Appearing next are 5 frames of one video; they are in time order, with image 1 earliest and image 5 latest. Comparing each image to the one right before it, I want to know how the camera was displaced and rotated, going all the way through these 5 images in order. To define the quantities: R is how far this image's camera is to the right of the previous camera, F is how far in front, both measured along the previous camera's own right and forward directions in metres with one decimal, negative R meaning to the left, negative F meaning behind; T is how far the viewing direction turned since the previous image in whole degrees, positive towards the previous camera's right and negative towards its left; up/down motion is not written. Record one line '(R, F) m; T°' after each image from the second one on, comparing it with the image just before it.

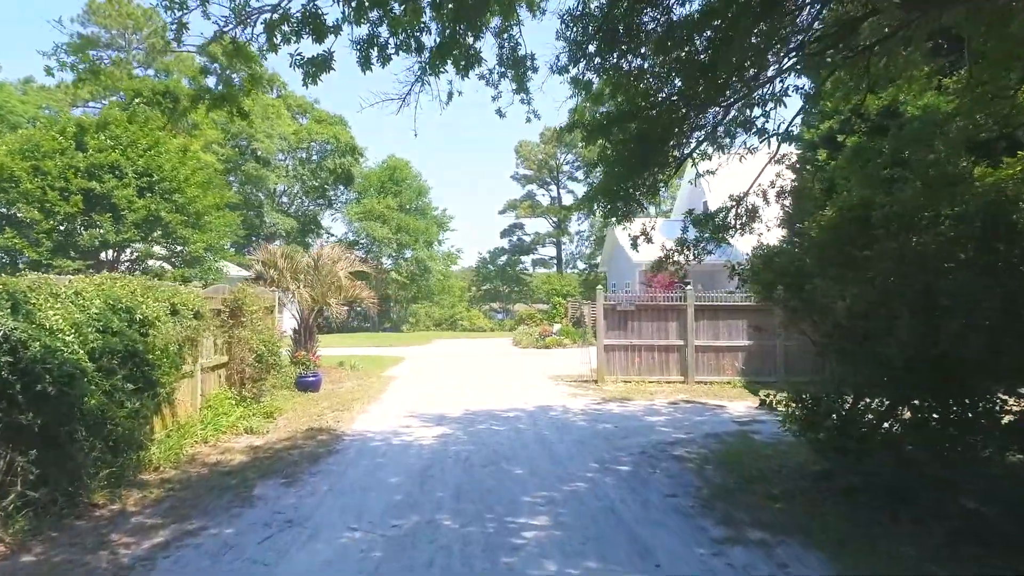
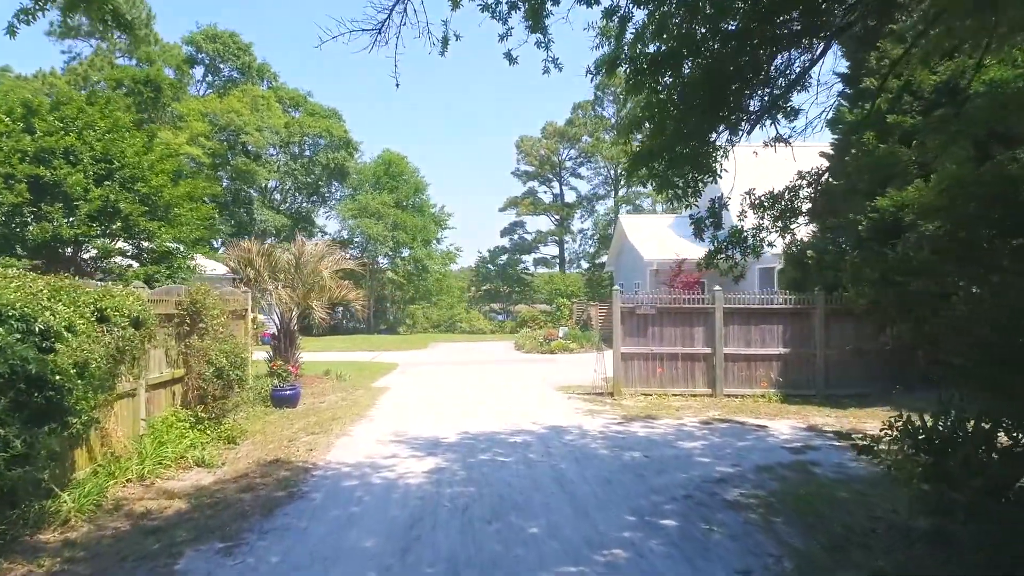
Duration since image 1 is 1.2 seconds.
(-0.1, +1.6) m; 0°
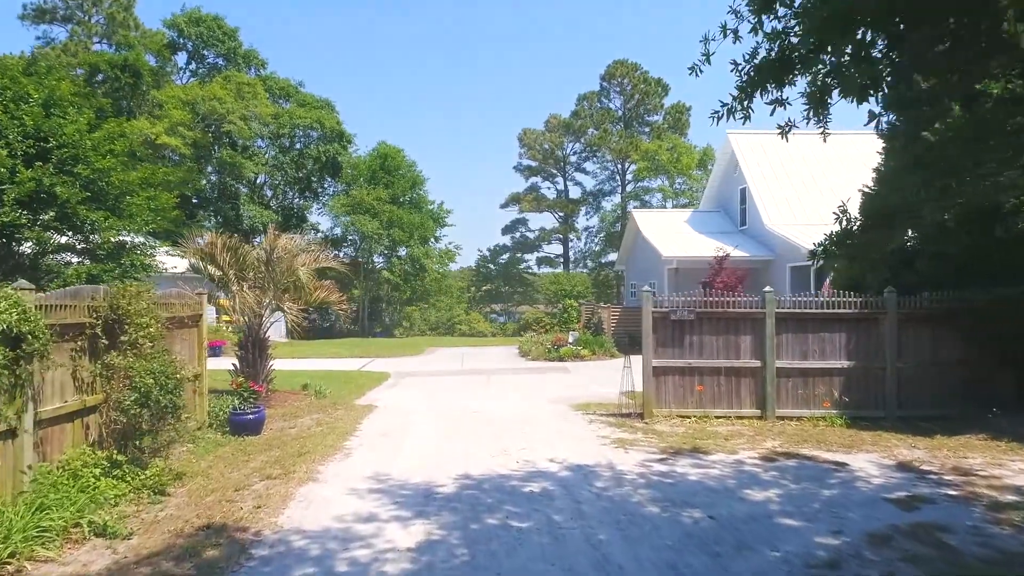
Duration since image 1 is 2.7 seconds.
(-0.1, +2.0) m; 0°
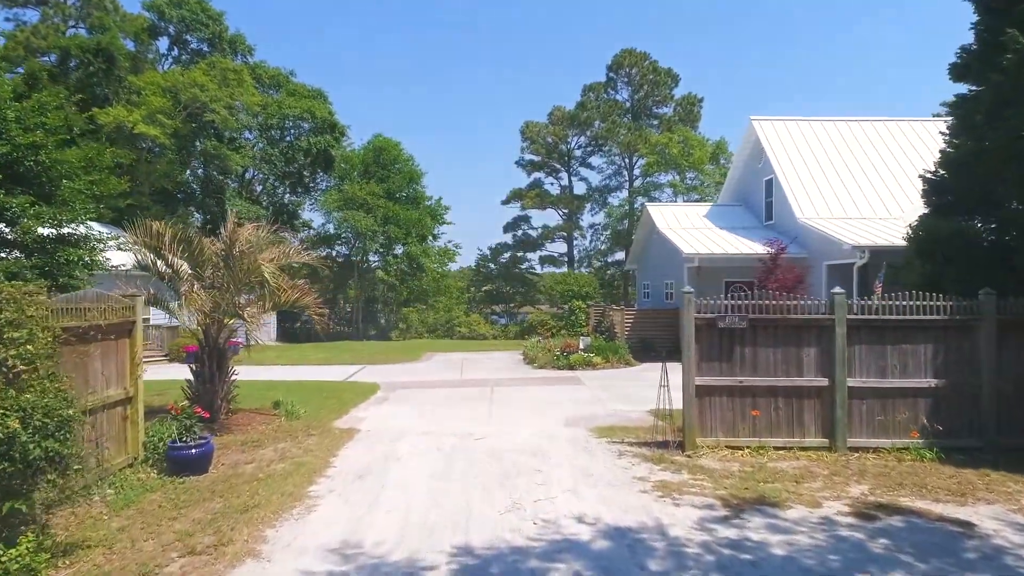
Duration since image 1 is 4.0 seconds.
(-0.1, +1.9) m; 0°
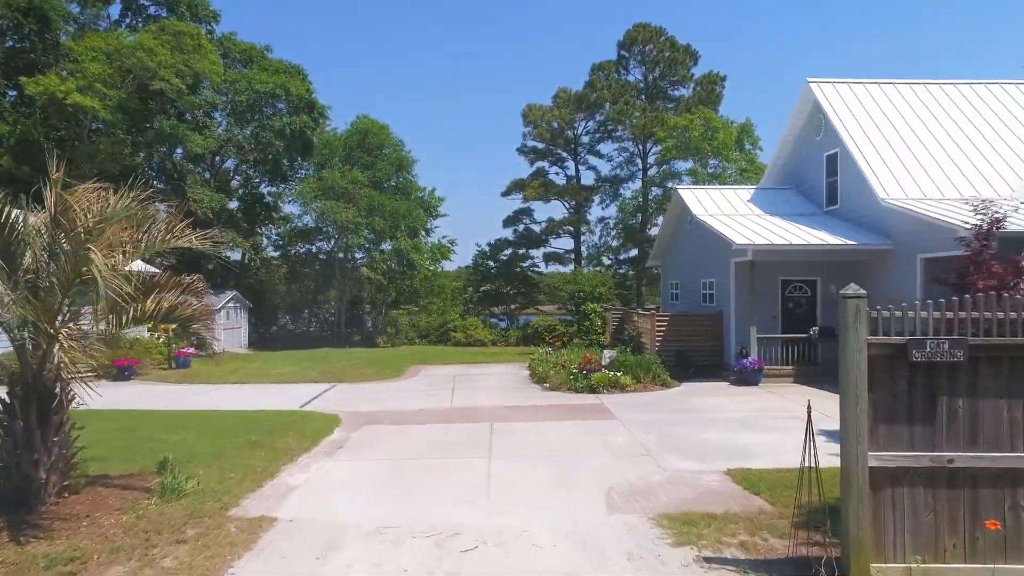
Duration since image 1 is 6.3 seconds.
(-0.1, +3.7) m; 0°
